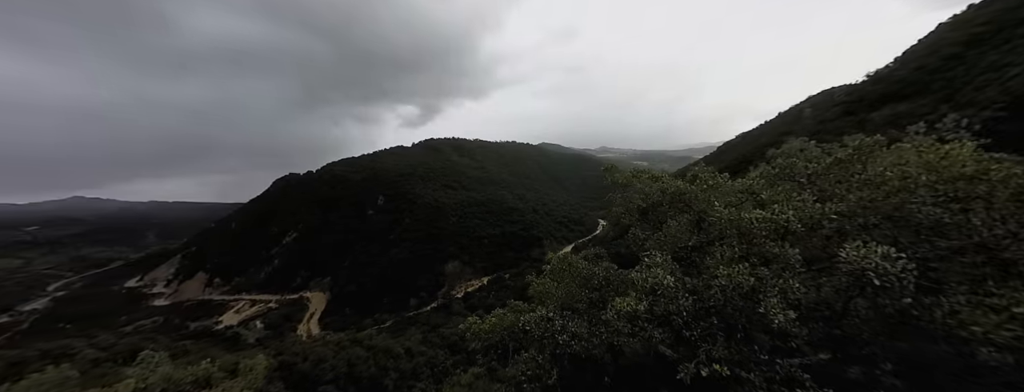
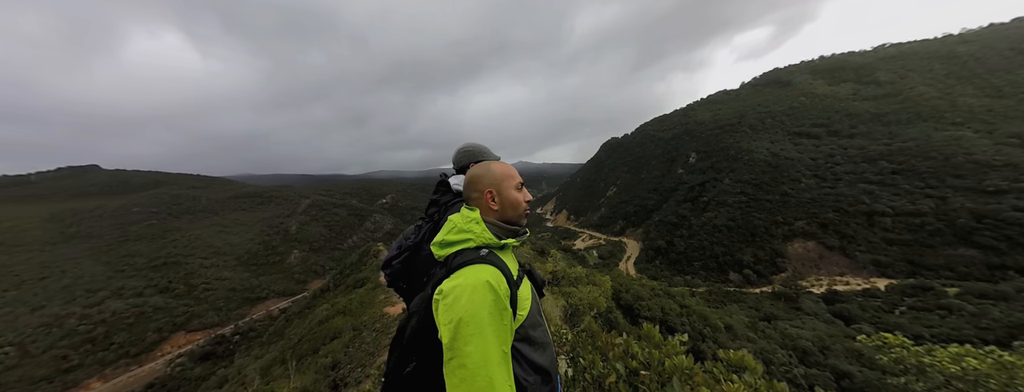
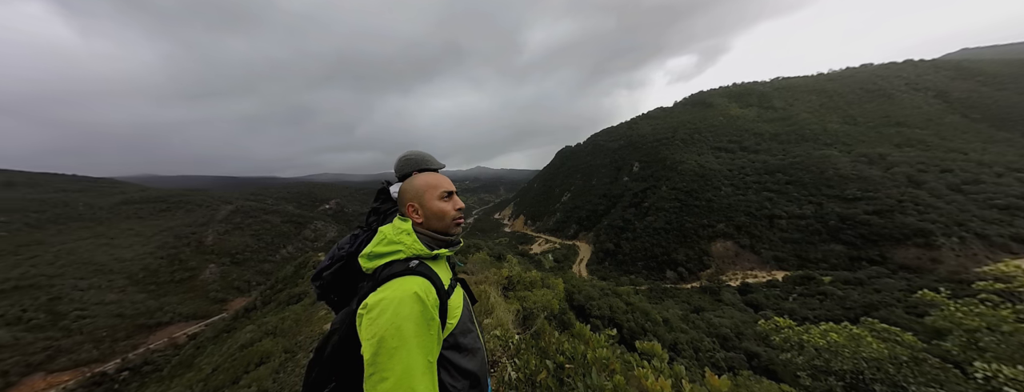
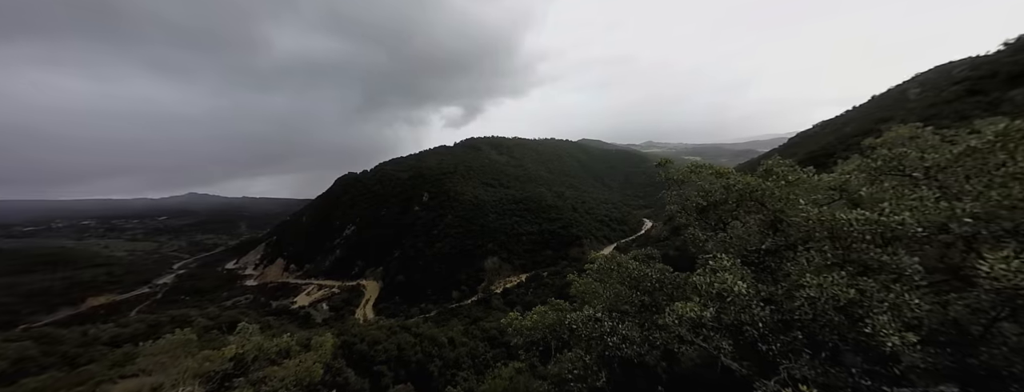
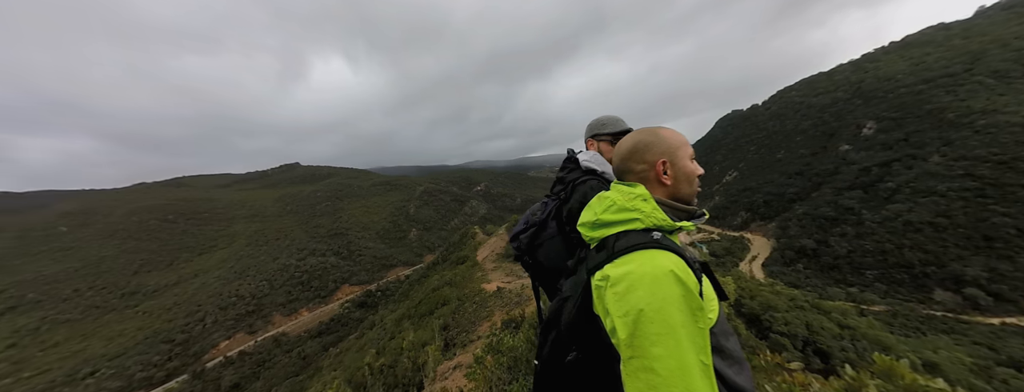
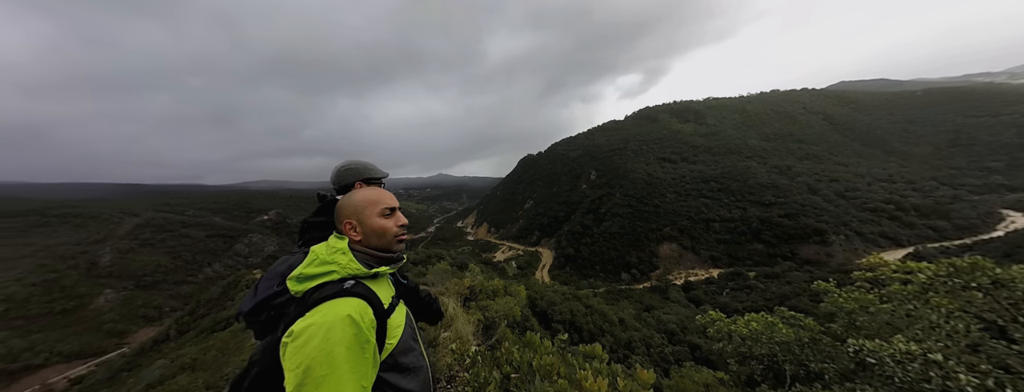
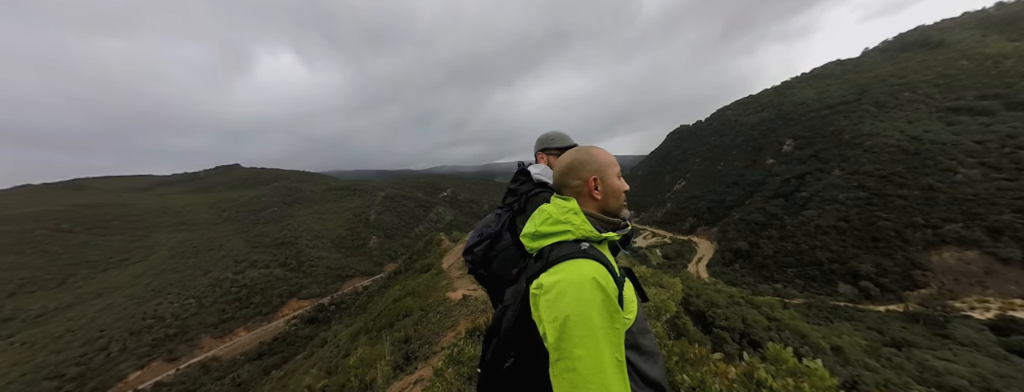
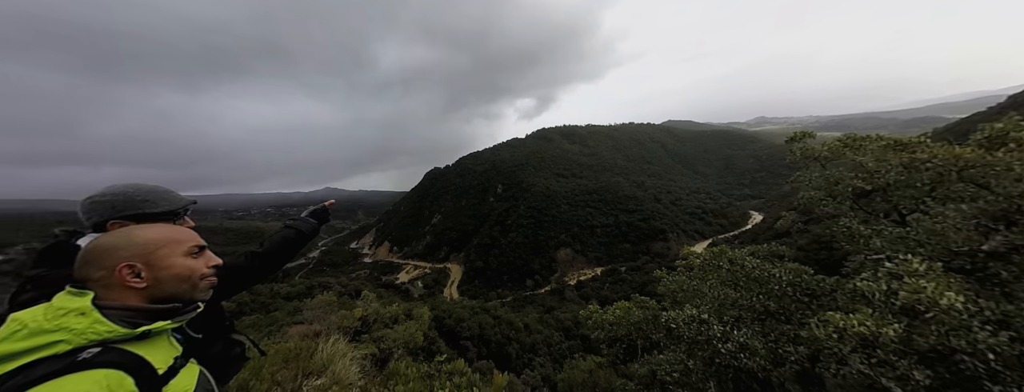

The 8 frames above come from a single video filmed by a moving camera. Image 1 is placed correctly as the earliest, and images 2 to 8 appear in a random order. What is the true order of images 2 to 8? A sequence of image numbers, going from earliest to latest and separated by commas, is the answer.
4, 8, 6, 3, 2, 7, 5
